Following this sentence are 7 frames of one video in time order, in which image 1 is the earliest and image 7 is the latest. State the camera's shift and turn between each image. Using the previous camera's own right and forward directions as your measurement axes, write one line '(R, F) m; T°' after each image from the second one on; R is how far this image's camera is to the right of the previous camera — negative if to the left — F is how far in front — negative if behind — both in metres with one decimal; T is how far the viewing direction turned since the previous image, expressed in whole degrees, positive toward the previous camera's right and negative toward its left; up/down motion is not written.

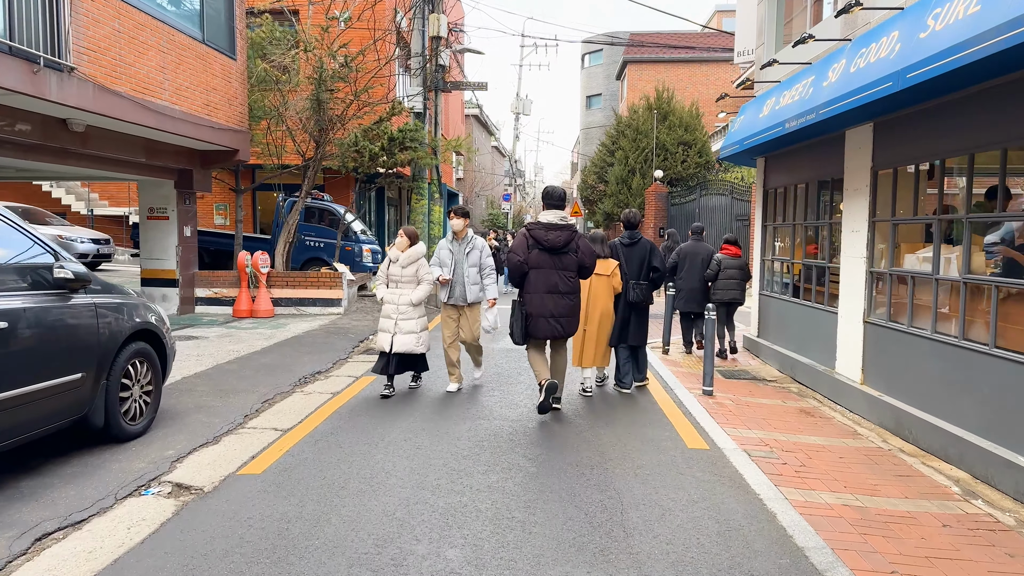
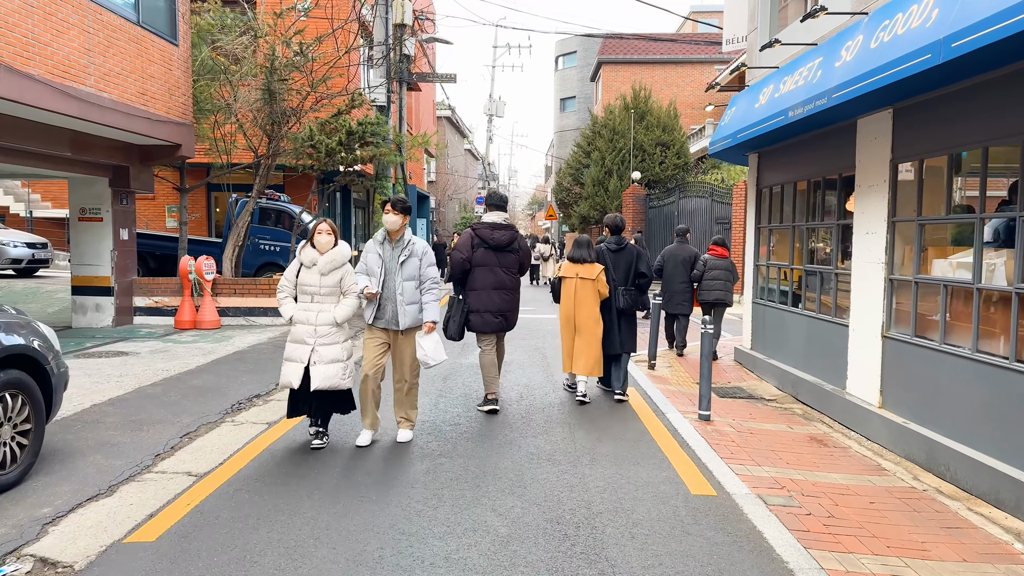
(+0.1, +1.0) m; +2°
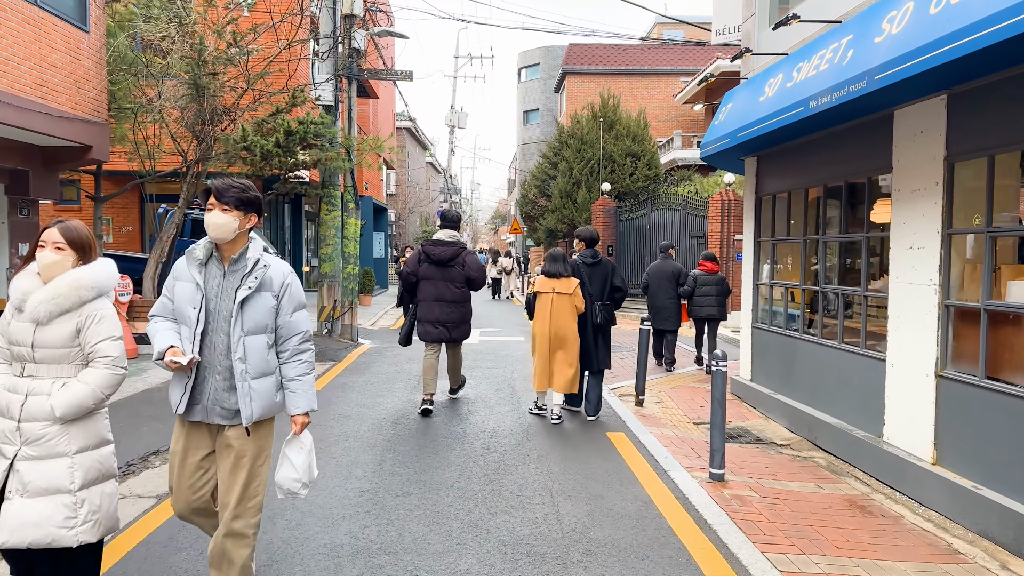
(0.0, +1.3) m; +3°
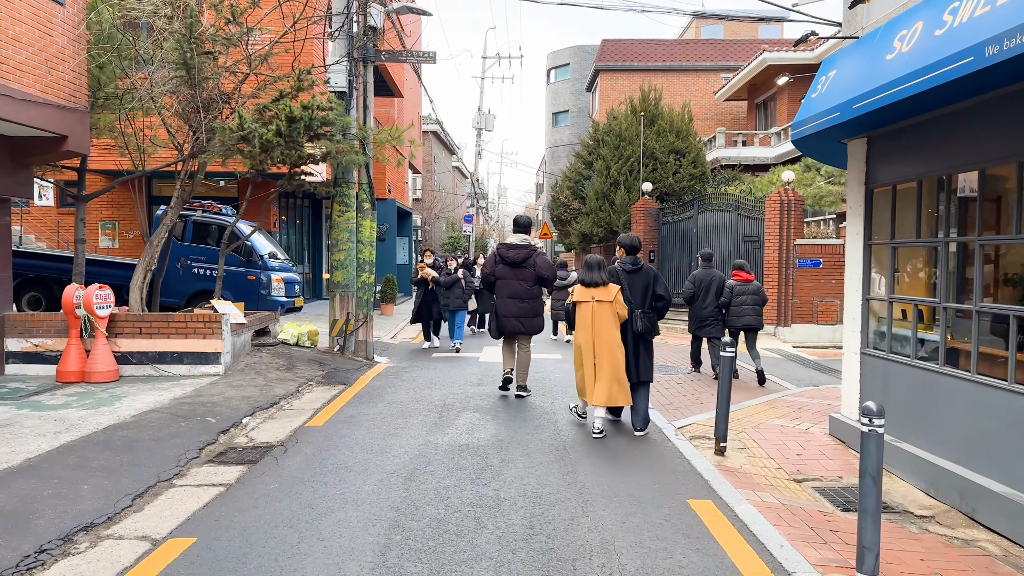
(-0.2, +1.5) m; -2°
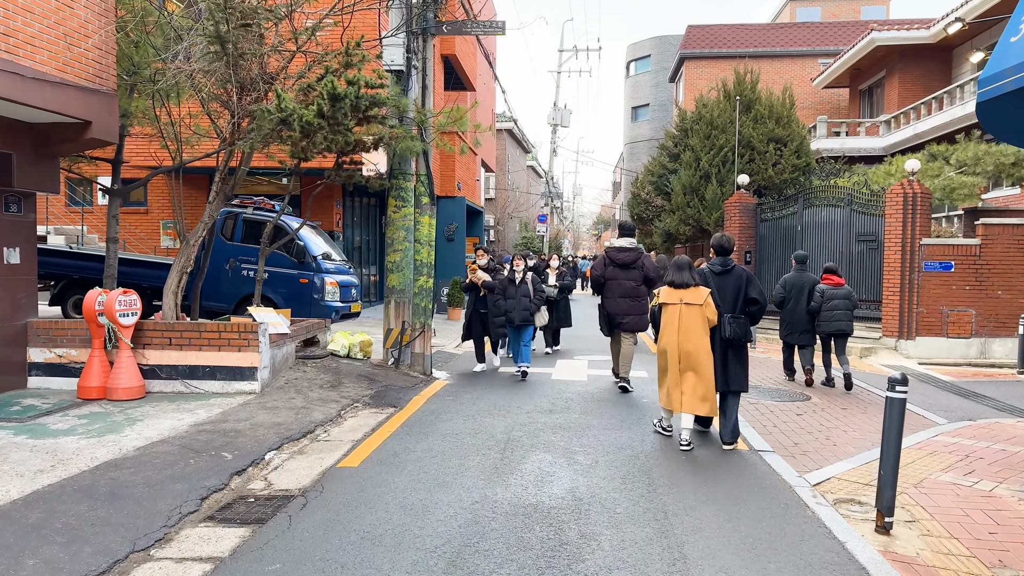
(-0.1, +1.4) m; -6°
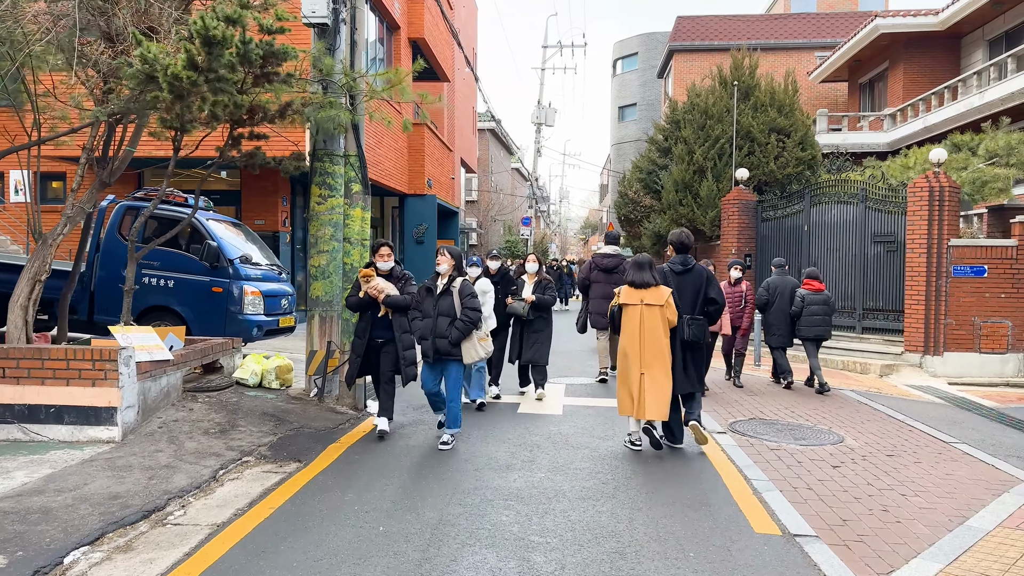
(+0.3, +1.9) m; +1°
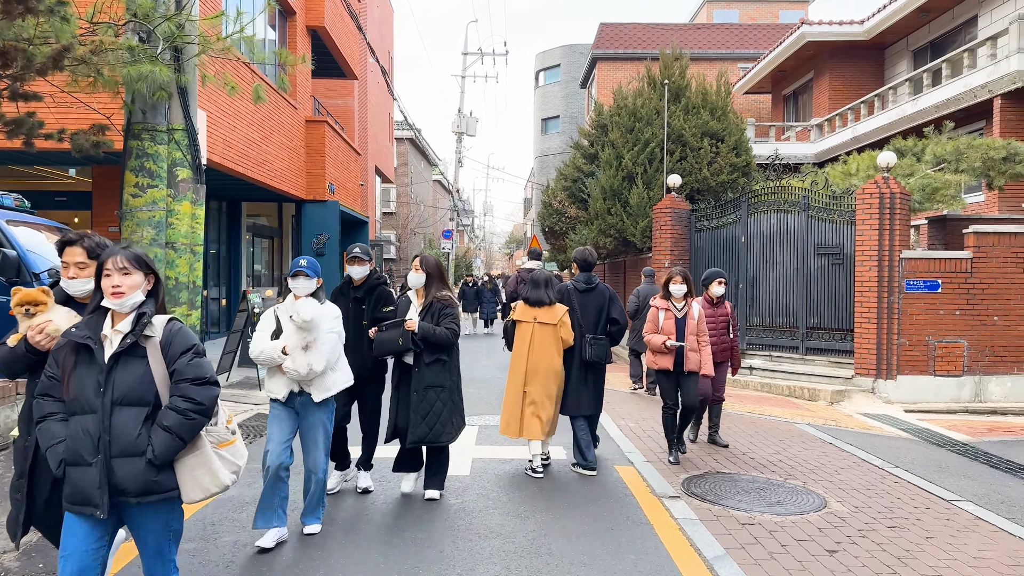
(+0.3, +1.7) m; +6°
